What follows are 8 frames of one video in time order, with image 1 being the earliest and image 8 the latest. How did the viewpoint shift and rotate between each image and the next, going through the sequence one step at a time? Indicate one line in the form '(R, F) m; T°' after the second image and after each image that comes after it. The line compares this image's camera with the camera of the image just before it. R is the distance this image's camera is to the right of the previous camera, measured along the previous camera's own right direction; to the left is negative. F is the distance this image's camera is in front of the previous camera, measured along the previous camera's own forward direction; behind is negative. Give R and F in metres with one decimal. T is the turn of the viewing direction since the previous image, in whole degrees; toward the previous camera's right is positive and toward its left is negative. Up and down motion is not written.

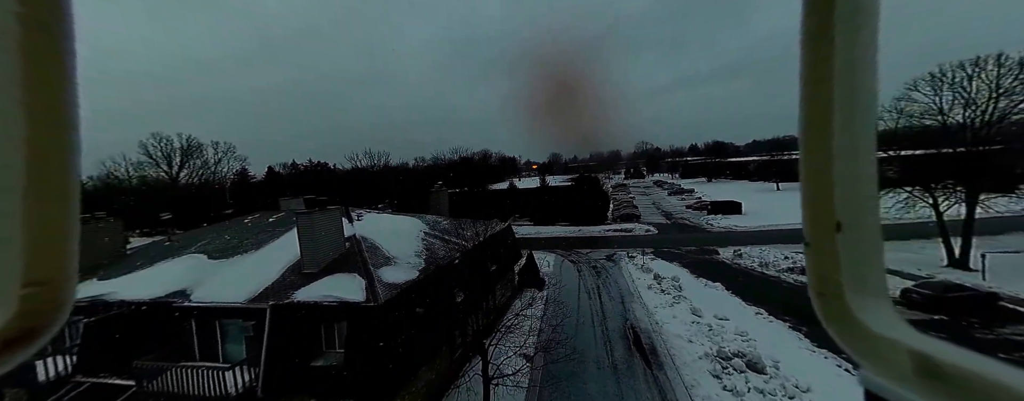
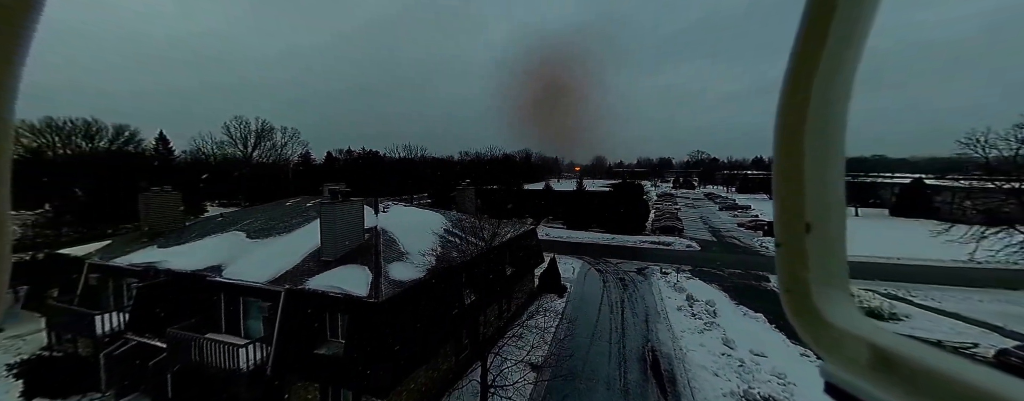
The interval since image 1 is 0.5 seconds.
(+0.4, +0.2) m; -8°
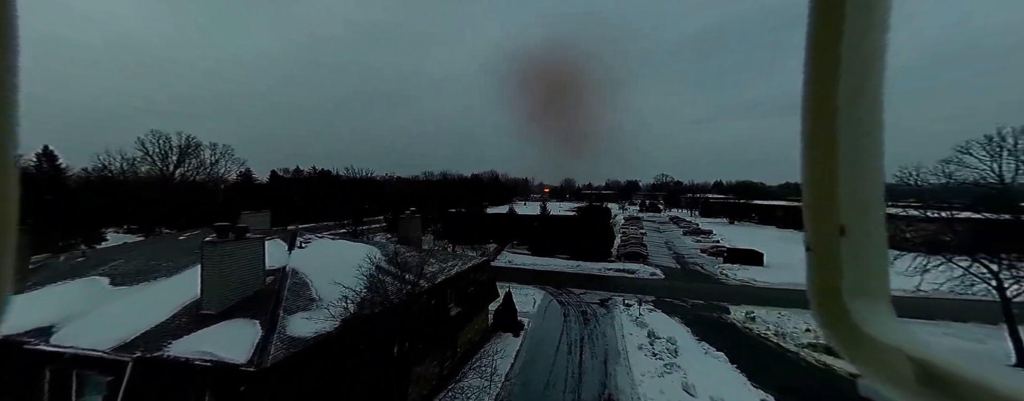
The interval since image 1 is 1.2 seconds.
(+0.6, +0.6) m; +5°
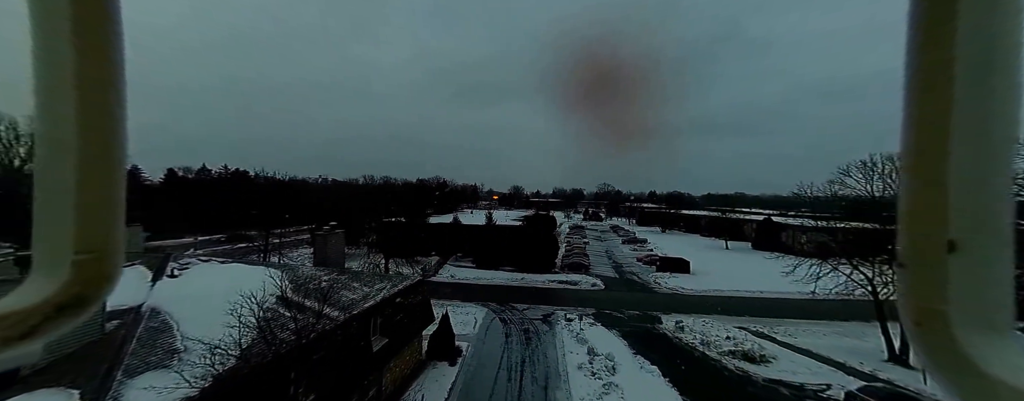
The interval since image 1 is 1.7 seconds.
(+0.2, +0.4) m; +9°
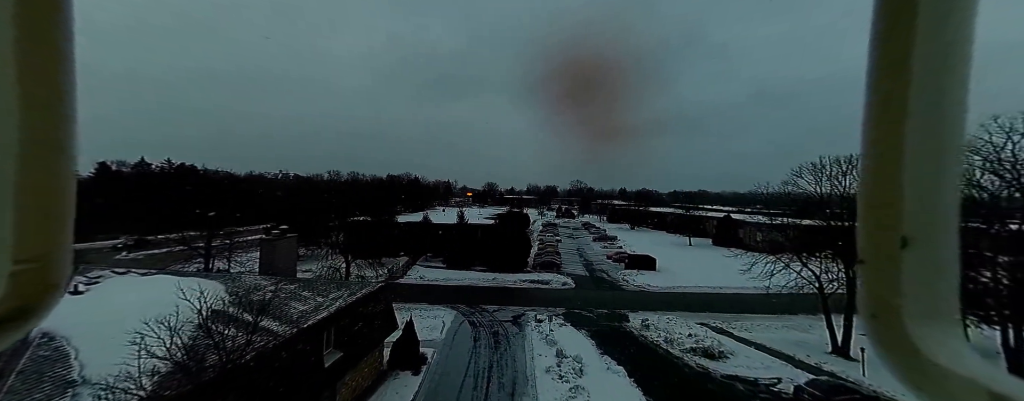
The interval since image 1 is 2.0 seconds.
(+0.2, +0.2) m; +5°
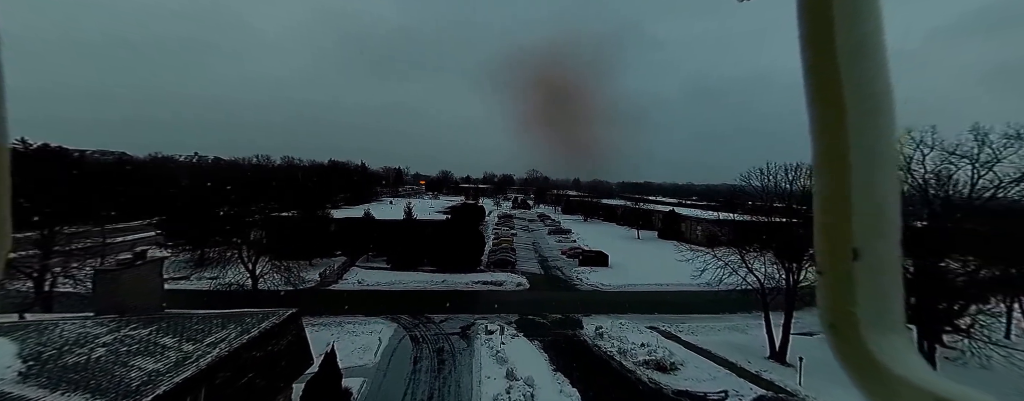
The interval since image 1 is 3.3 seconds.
(+0.2, +0.9) m; +8°
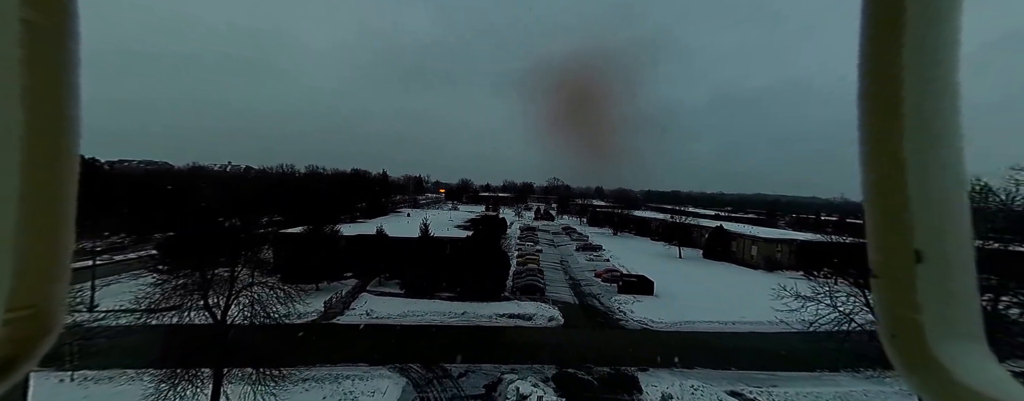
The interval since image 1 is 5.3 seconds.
(-0.5, +1.9) m; -4°
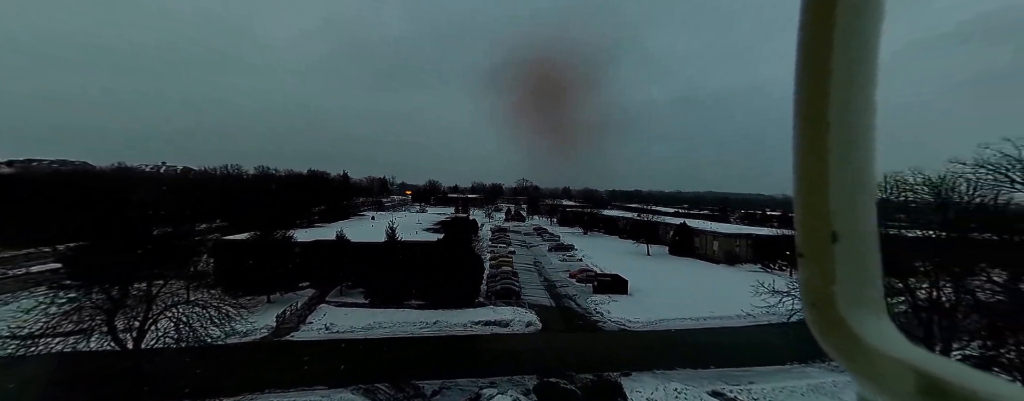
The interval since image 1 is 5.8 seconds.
(-0.2, +0.5) m; +6°
